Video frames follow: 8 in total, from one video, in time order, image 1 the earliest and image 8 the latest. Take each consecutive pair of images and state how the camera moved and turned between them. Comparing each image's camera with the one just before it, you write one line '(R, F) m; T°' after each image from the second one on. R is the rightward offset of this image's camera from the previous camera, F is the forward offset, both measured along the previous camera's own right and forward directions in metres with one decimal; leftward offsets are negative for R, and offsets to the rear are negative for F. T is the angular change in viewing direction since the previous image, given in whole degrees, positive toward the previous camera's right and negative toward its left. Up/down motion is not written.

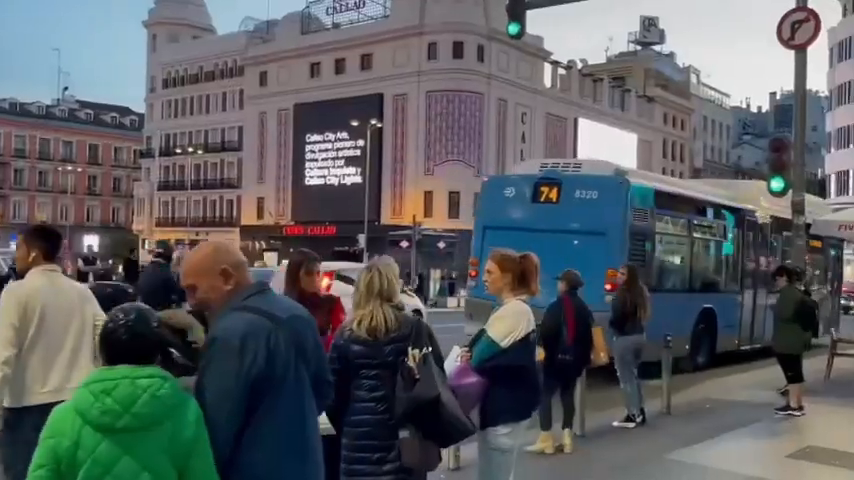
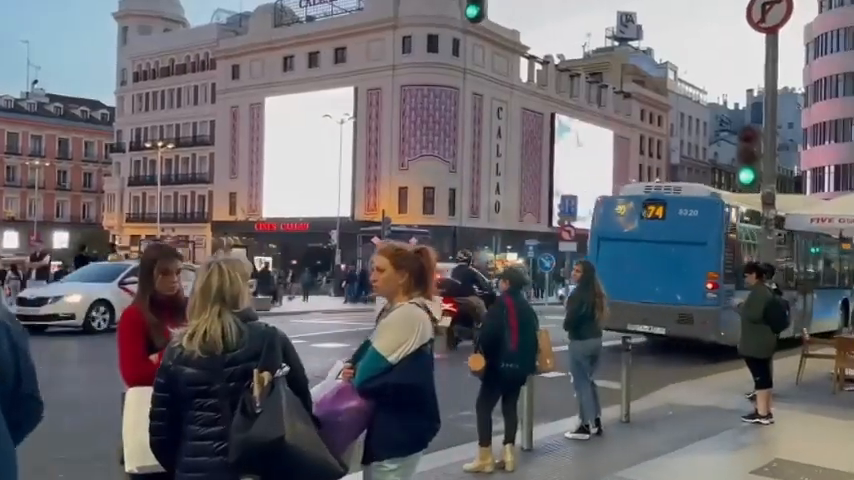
(+0.4, +0.8) m; +1°
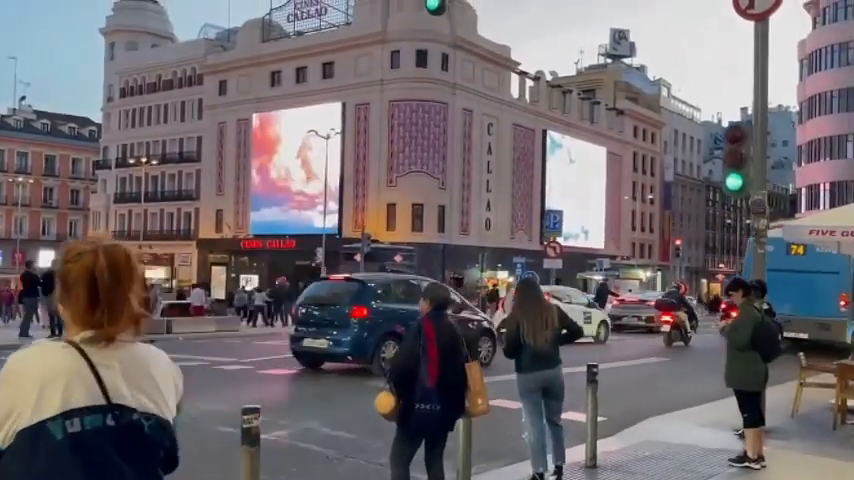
(+0.5, +1.3) m; 0°
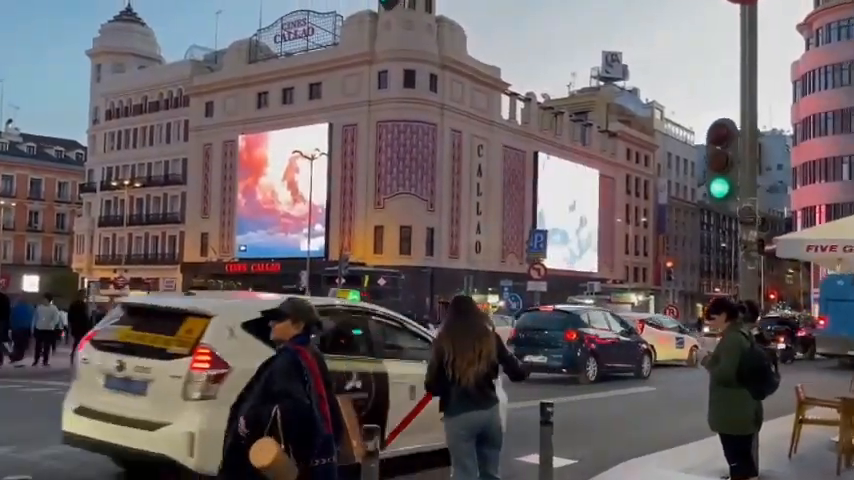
(+0.5, +1.4) m; 0°
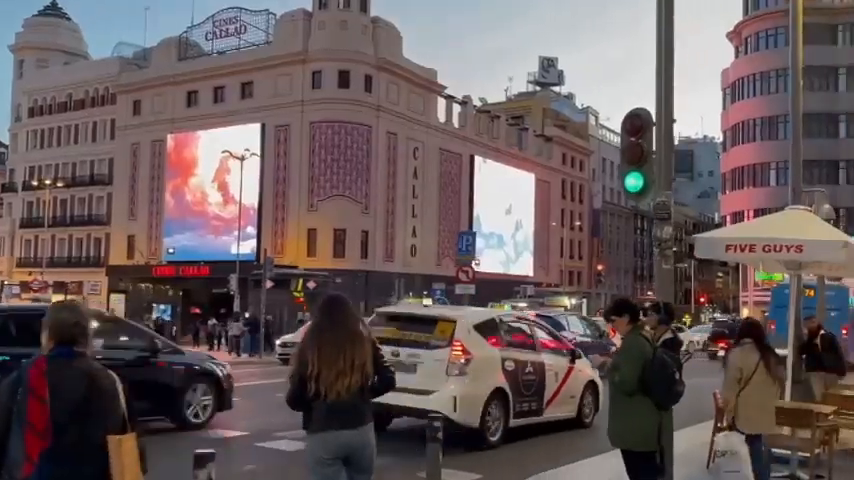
(+0.4, +0.7) m; +4°
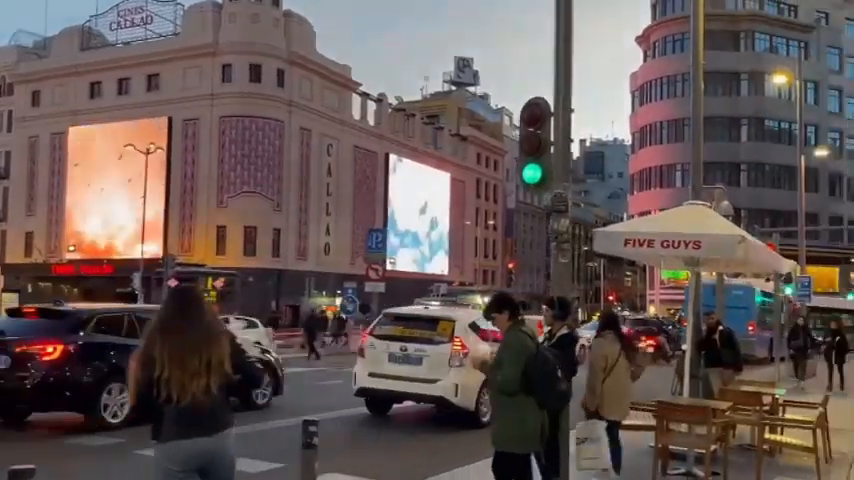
(+0.2, +0.4) m; +5°
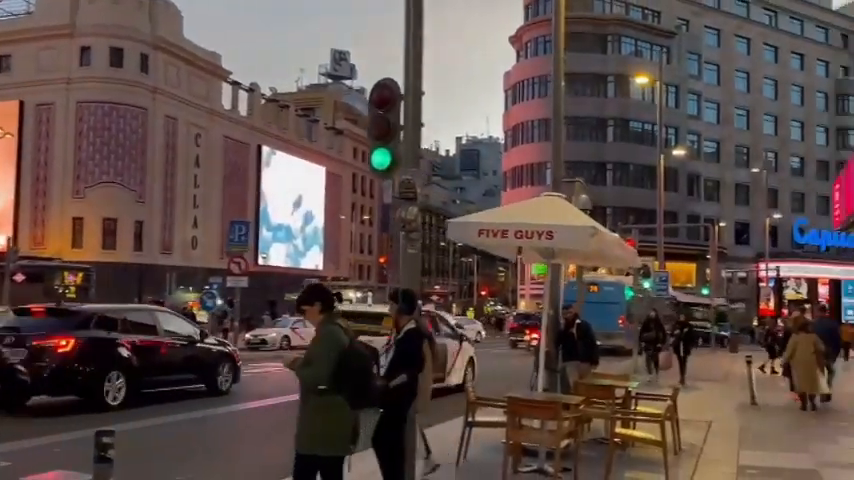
(+0.3, +0.4) m; +8°
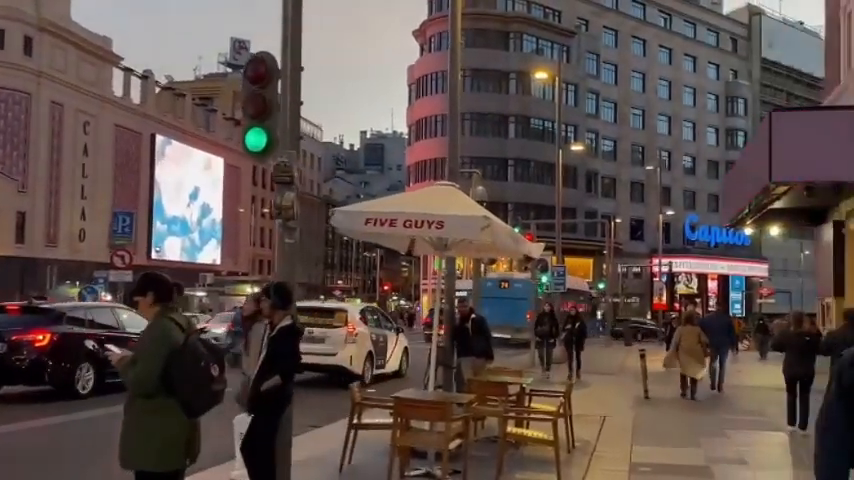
(+0.2, +0.5) m; +6°
